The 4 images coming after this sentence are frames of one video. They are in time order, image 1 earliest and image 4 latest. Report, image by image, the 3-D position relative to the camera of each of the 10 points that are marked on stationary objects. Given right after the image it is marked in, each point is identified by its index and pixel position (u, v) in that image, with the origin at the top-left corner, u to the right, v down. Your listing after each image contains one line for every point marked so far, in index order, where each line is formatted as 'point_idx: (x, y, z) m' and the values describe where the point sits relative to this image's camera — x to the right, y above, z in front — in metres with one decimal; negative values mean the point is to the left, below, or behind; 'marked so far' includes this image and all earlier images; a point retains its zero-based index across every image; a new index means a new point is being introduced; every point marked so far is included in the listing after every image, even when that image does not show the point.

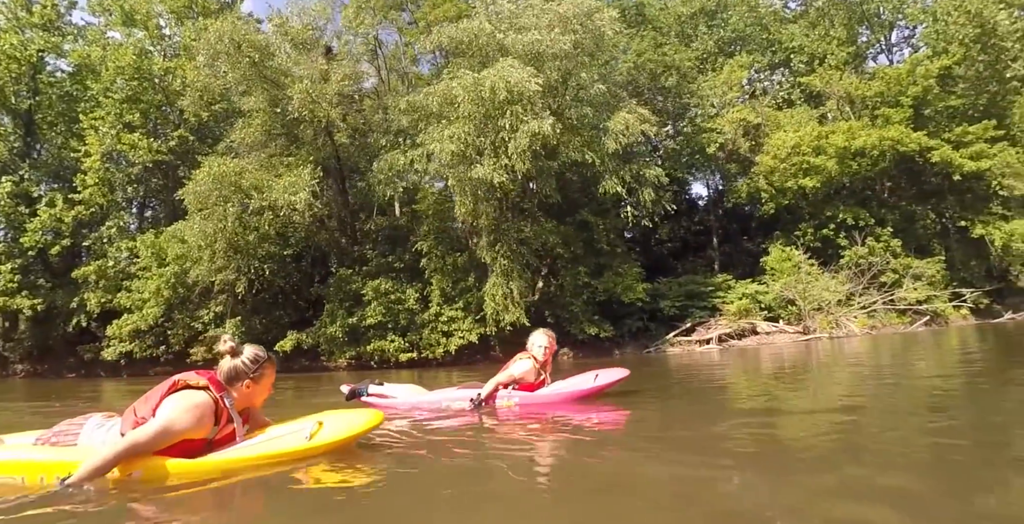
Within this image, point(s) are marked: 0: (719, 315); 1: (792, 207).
0: (+5.8, -1.5, +17.2) m
1: (+8.6, +1.7, +18.9) m
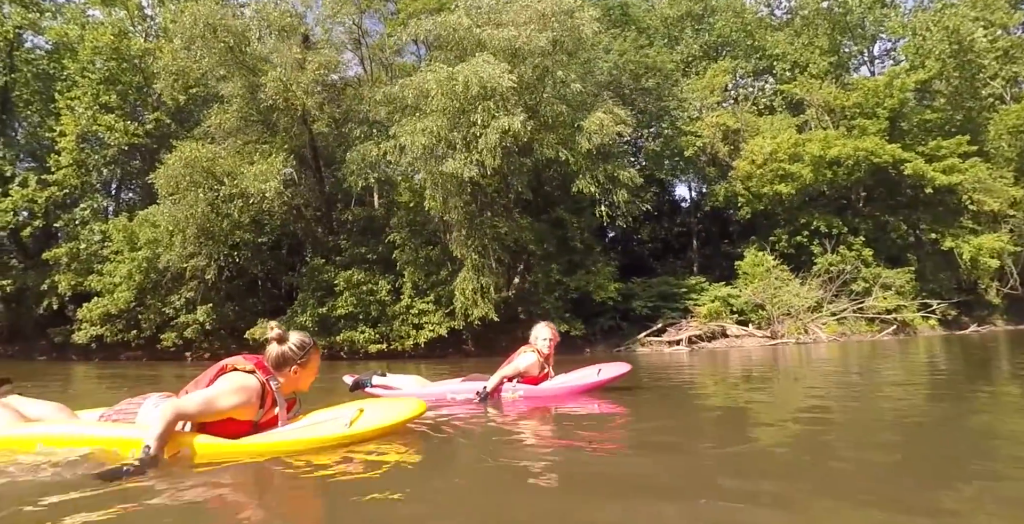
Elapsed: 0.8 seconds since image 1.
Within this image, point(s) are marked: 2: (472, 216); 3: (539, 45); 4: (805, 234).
0: (+5.0, -1.5, +17.3) m
1: (+7.9, +1.5, +19.0) m
2: (-0.9, +1.1, +15.3) m
3: (+0.6, +5.3, +14.8) m
4: (+8.5, +0.8, +17.8) m
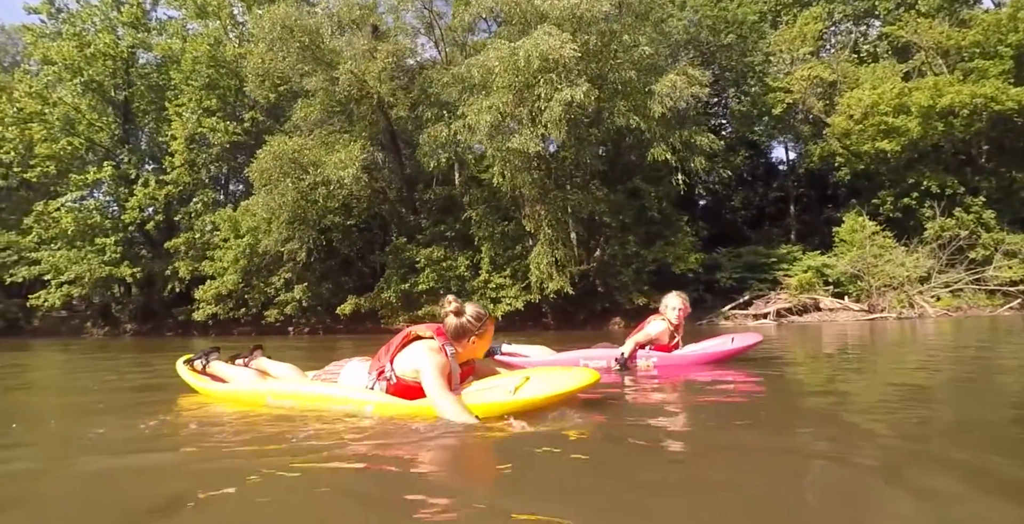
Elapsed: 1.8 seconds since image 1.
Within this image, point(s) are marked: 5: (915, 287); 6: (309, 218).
0: (+7.1, -0.7, +16.3) m
1: (+10.2, +2.5, +17.4) m
2: (+0.8, +1.8, +15.3) m
3: (+2.1, +5.9, +14.3) m
4: (+10.6, +1.8, +16.1) m
5: (+9.6, -0.6, +14.6) m
6: (-5.3, +1.1, +15.8) m
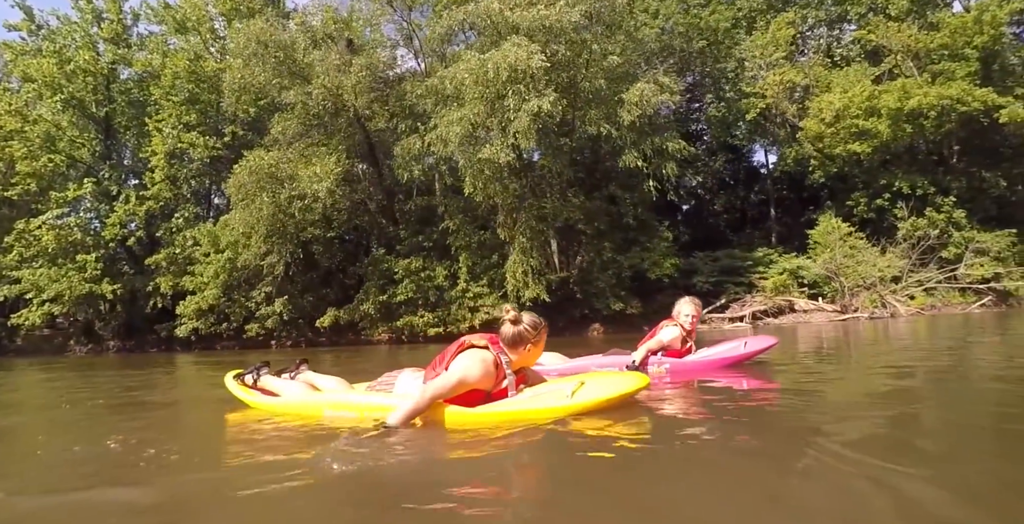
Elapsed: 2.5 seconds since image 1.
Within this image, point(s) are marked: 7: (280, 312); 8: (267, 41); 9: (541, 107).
0: (+6.6, -0.8, +16.4) m
1: (+9.5, +2.5, +17.5) m
2: (+0.2, +1.5, +15.4) m
3: (+1.4, +5.7, +14.5) m
4: (+9.9, +1.7, +16.1) m
5: (+9.0, -0.6, +14.7) m
6: (-5.9, +0.8, +16.0) m
7: (-6.3, -1.4, +16.5) m
8: (-6.3, +5.7, +15.9) m
9: (+0.7, +3.5, +13.8) m
